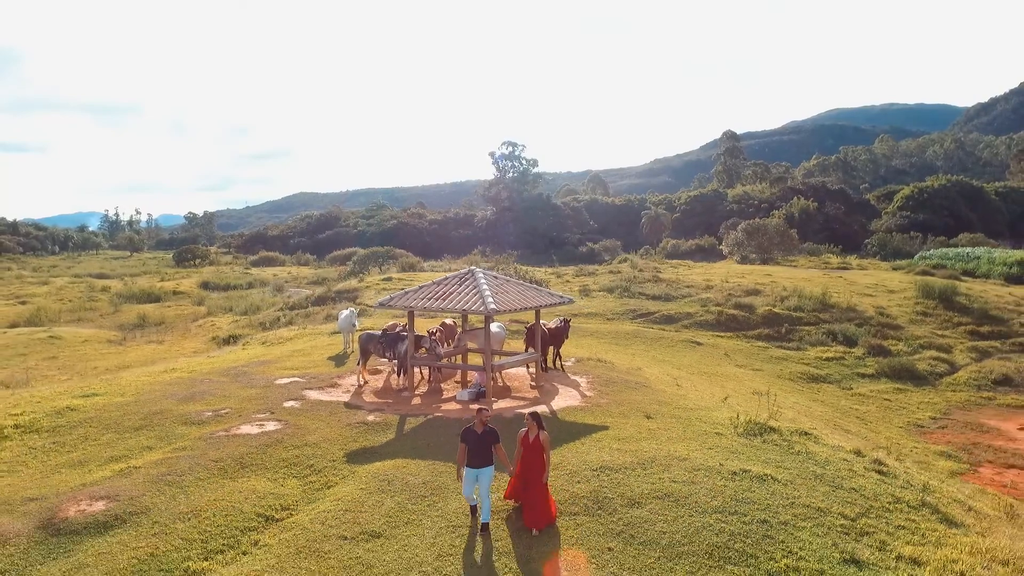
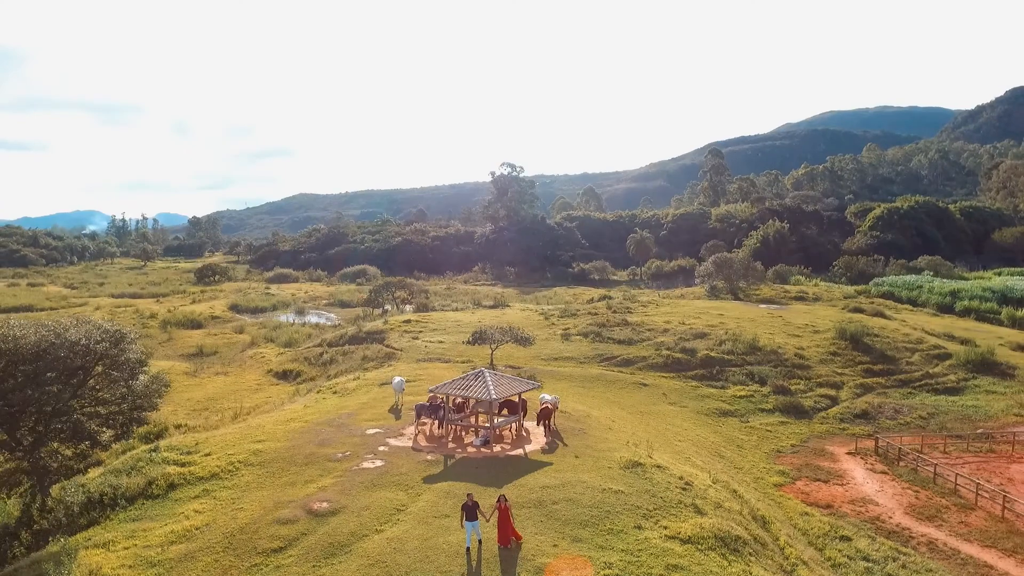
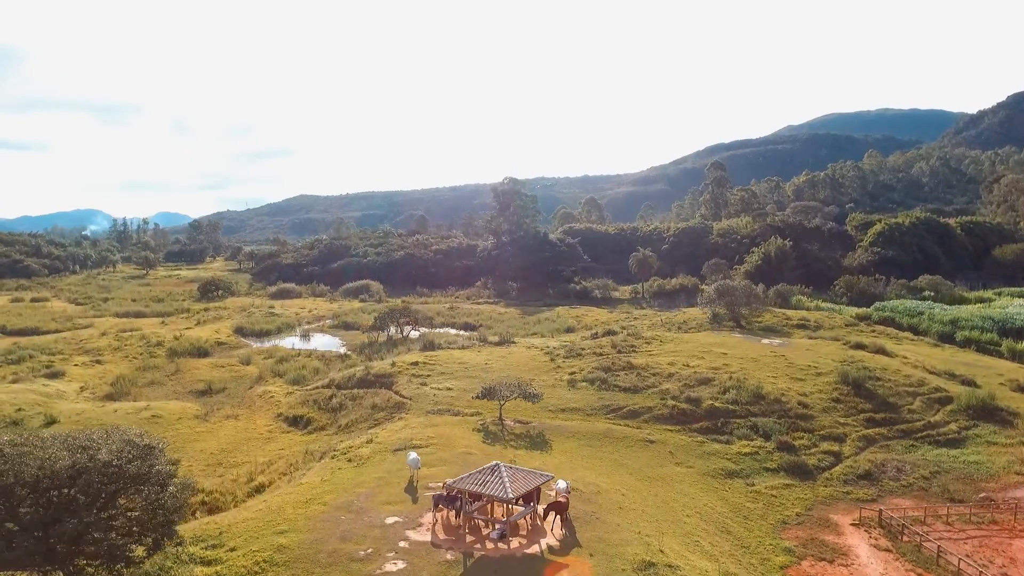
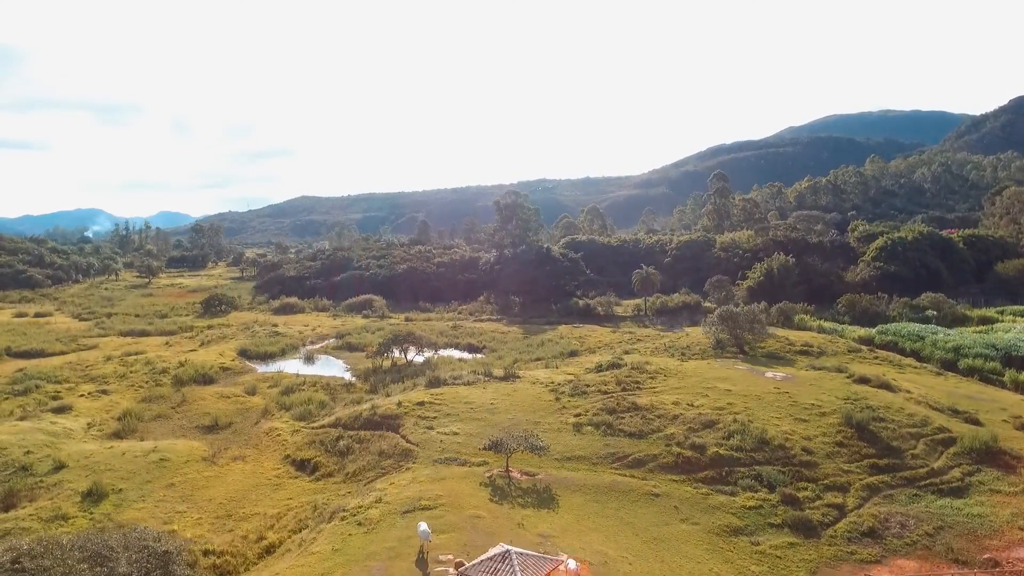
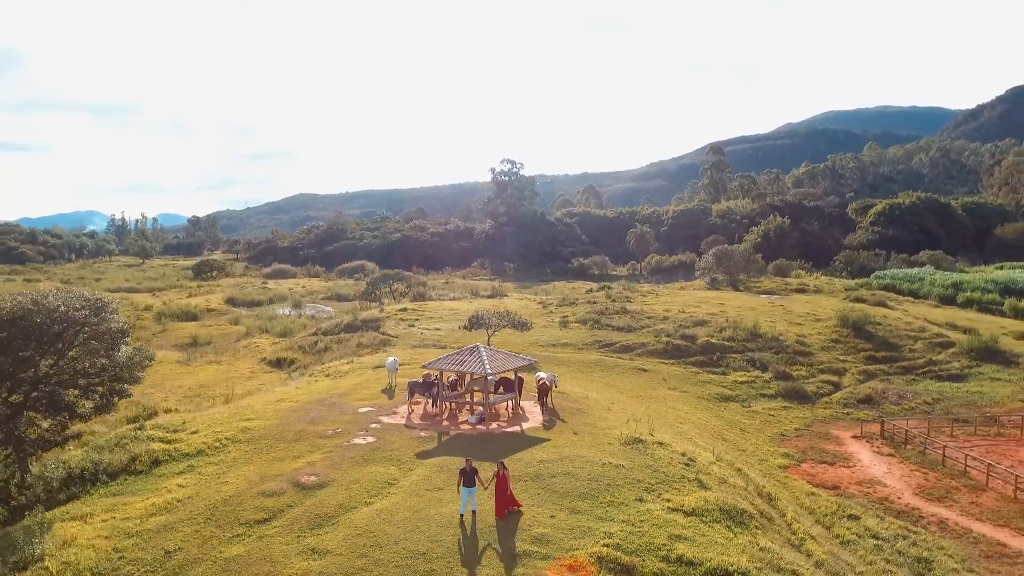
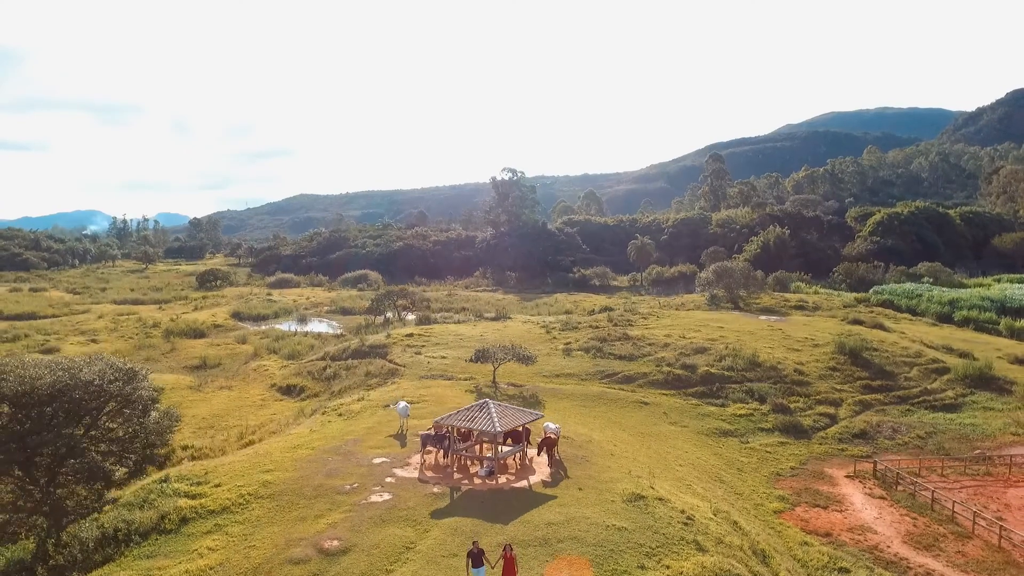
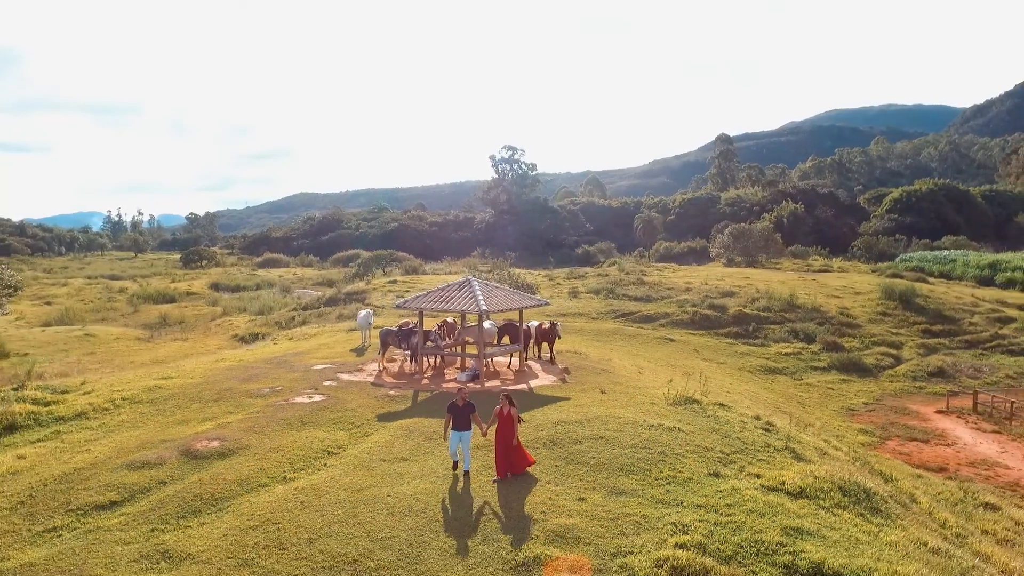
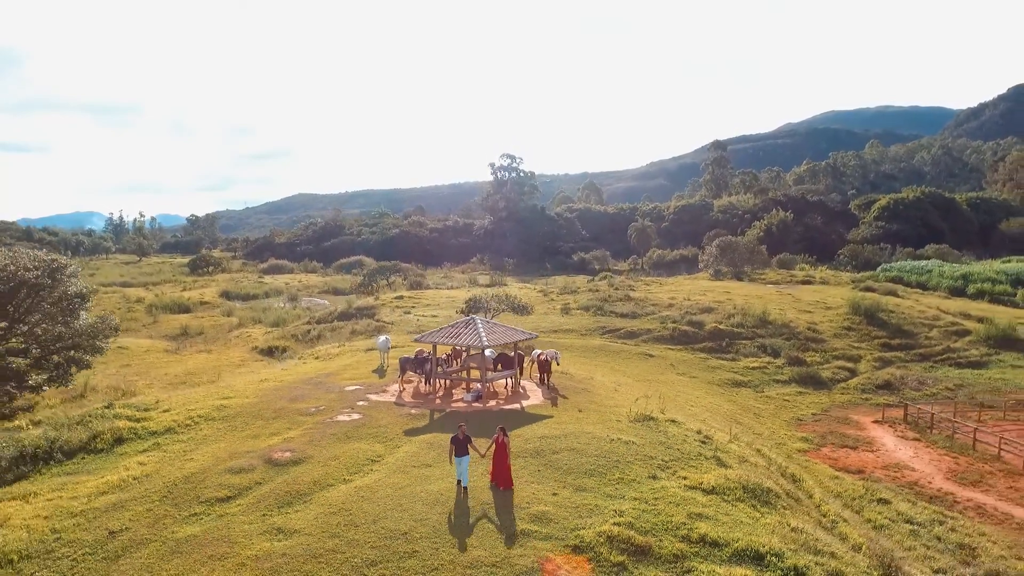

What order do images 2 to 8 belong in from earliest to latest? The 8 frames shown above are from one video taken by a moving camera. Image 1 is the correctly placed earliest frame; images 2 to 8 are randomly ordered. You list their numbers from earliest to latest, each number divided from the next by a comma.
7, 8, 5, 2, 6, 3, 4
